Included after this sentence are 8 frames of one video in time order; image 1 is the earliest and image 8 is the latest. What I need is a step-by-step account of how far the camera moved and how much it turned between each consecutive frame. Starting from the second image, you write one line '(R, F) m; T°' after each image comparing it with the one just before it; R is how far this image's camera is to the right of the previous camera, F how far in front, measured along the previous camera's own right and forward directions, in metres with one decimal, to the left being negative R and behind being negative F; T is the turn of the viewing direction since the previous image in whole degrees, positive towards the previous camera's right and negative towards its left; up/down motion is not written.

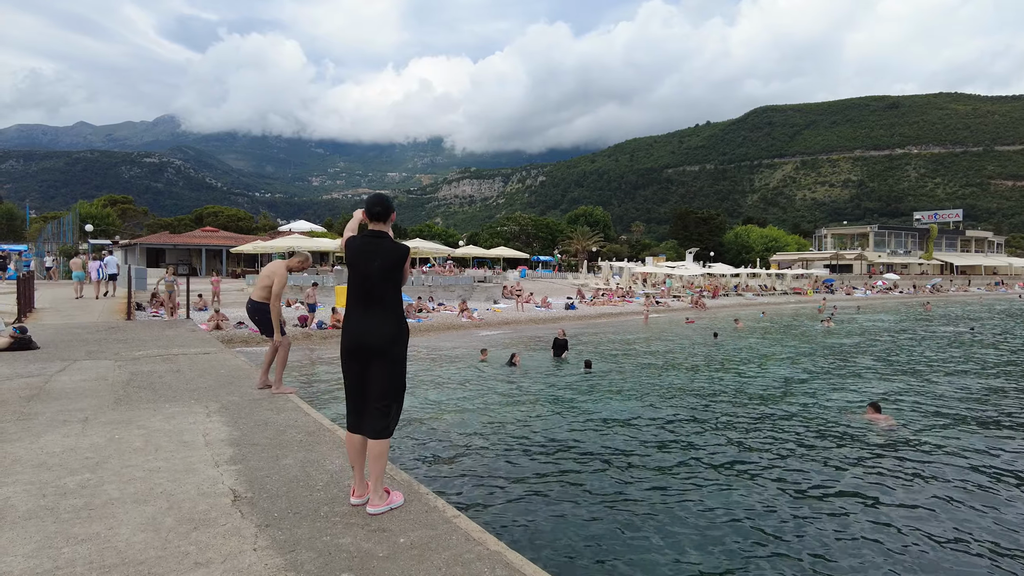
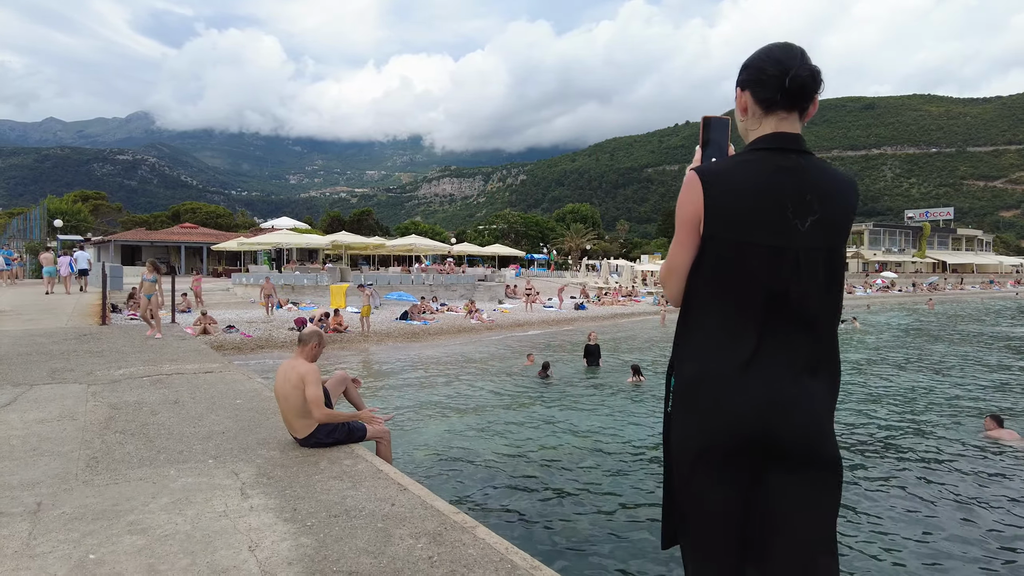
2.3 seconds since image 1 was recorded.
(-1.1, +1.8) m; +2°
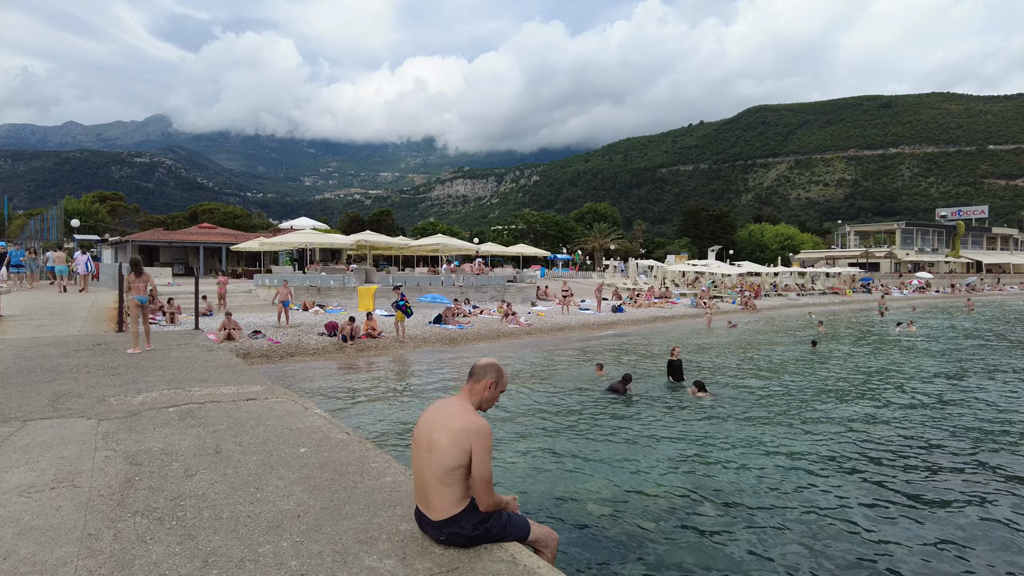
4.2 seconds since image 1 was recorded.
(-0.9, +1.4) m; -1°
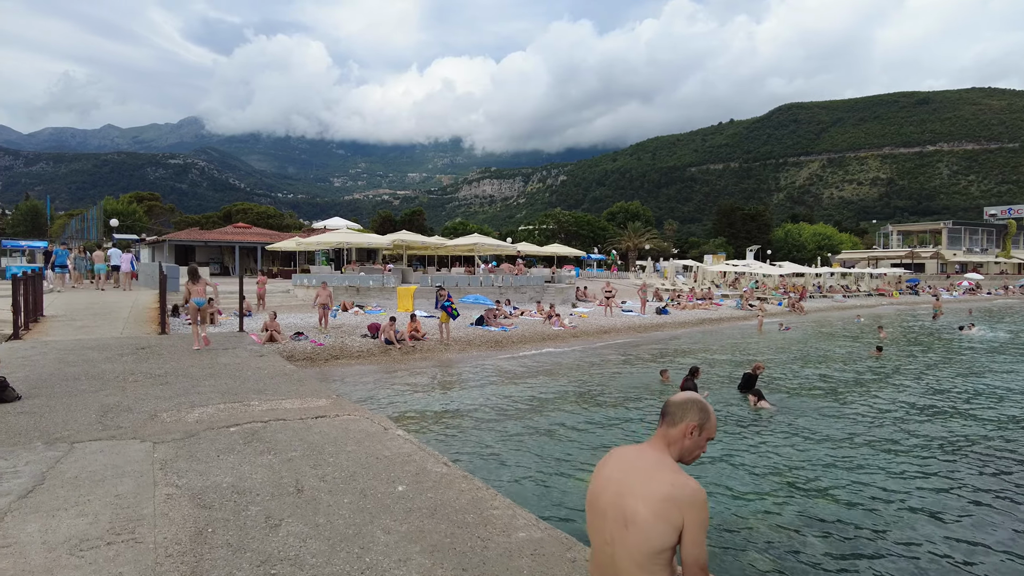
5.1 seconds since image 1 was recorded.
(-0.5, +0.7) m; -2°
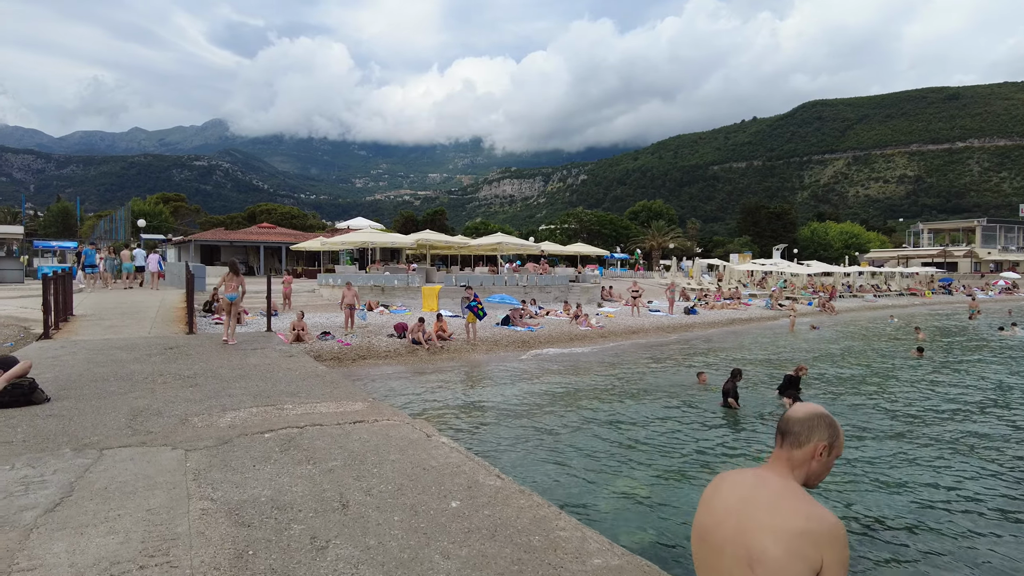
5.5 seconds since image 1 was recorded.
(-0.2, +0.3) m; -2°
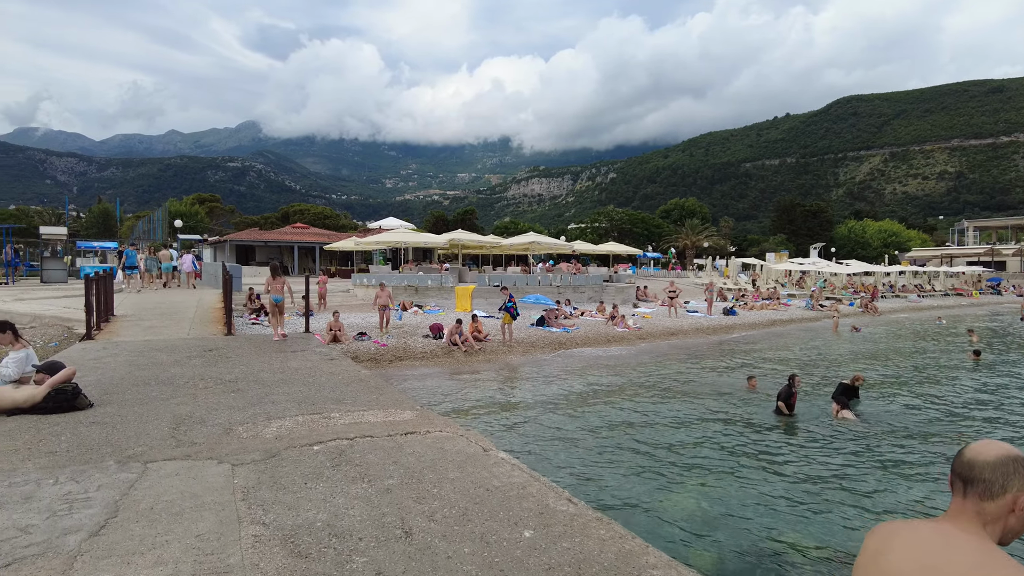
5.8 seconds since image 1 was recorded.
(-0.2, +0.3) m; -2°
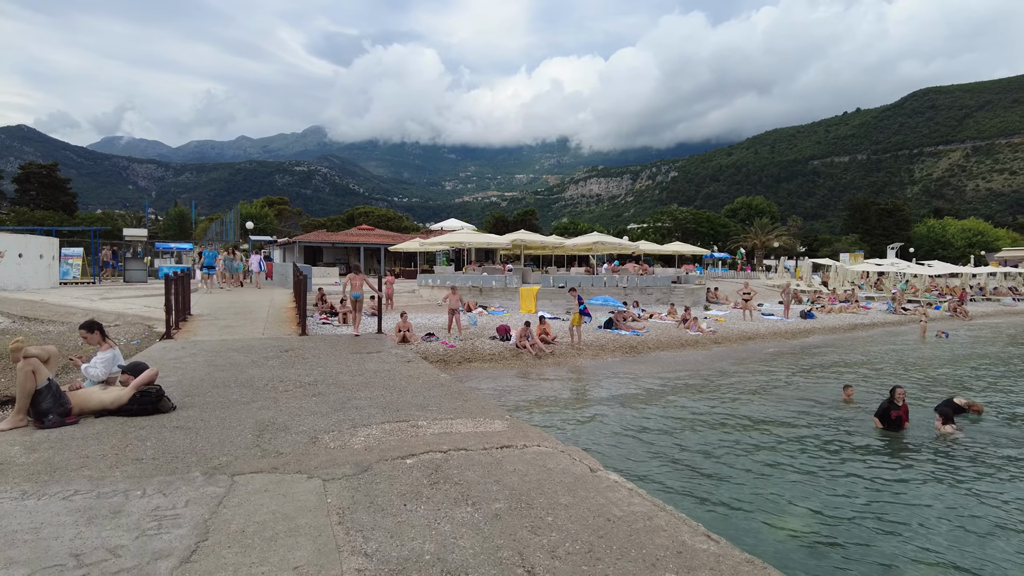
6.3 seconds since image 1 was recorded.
(-0.3, +0.3) m; -5°
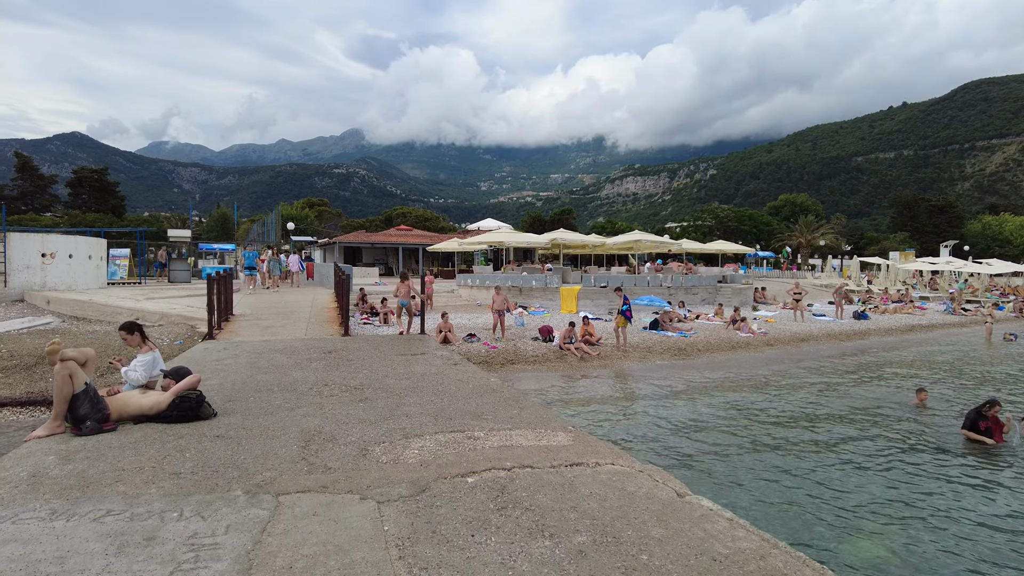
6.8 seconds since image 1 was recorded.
(-0.2, +0.4) m; -3°
